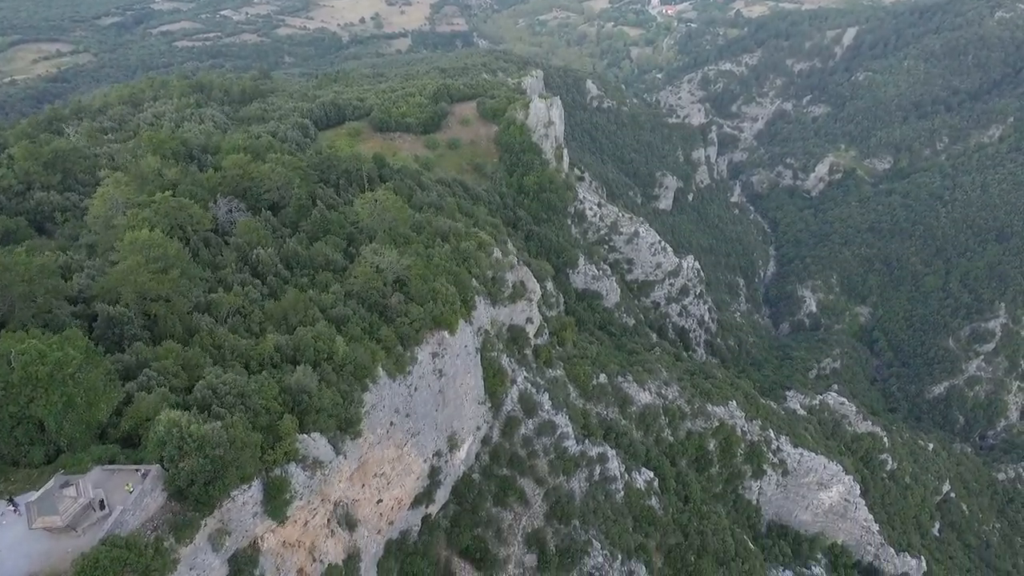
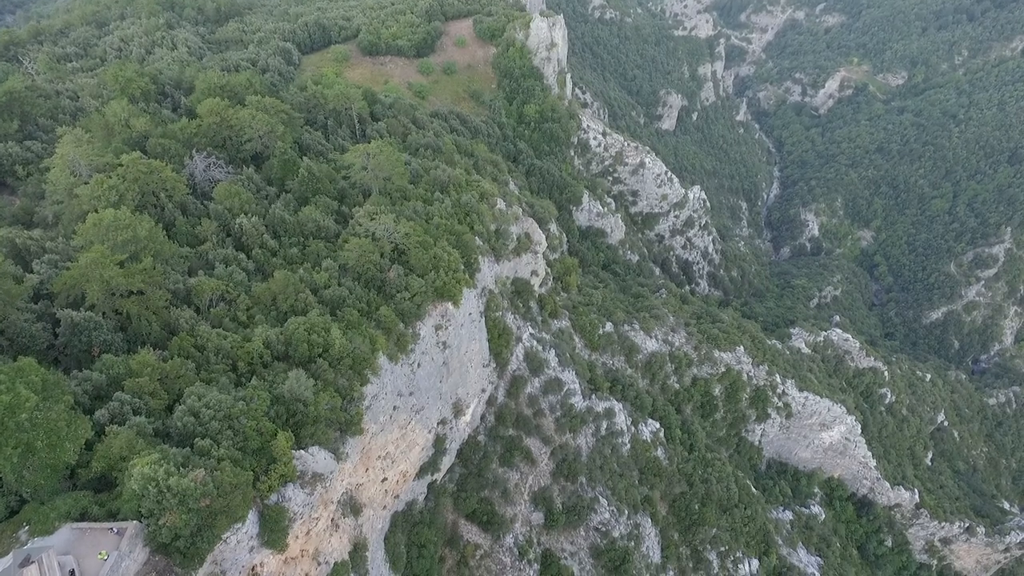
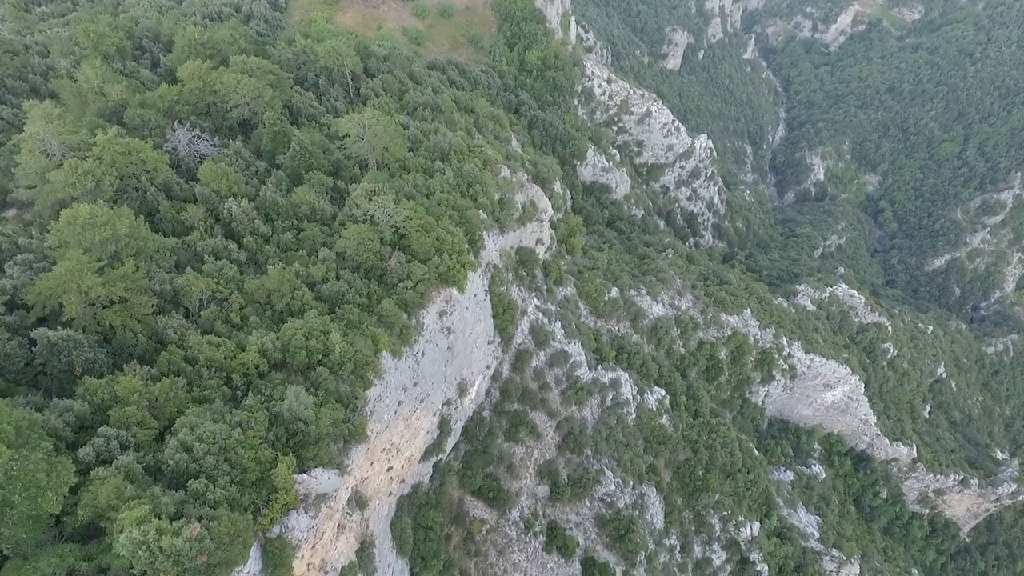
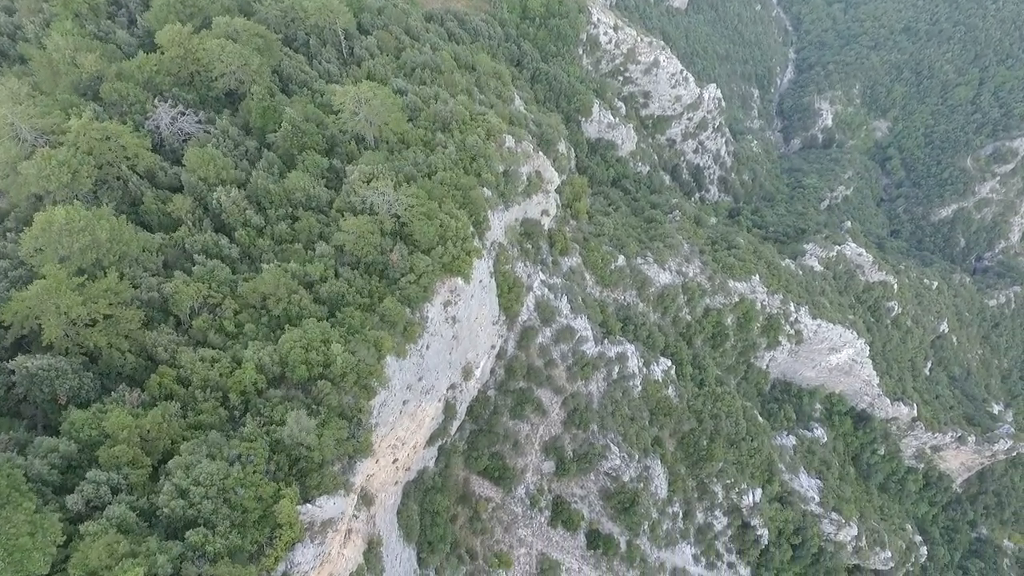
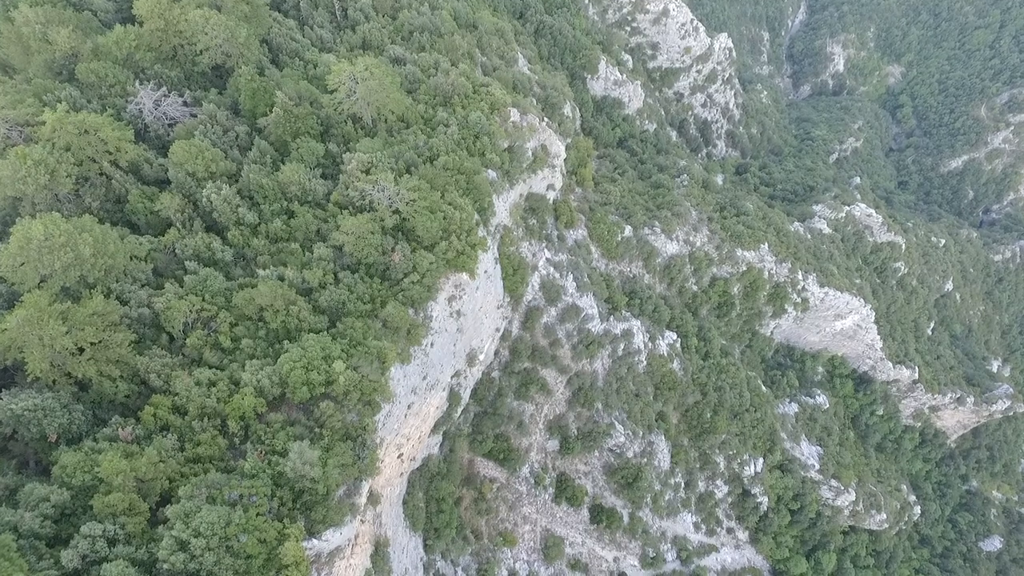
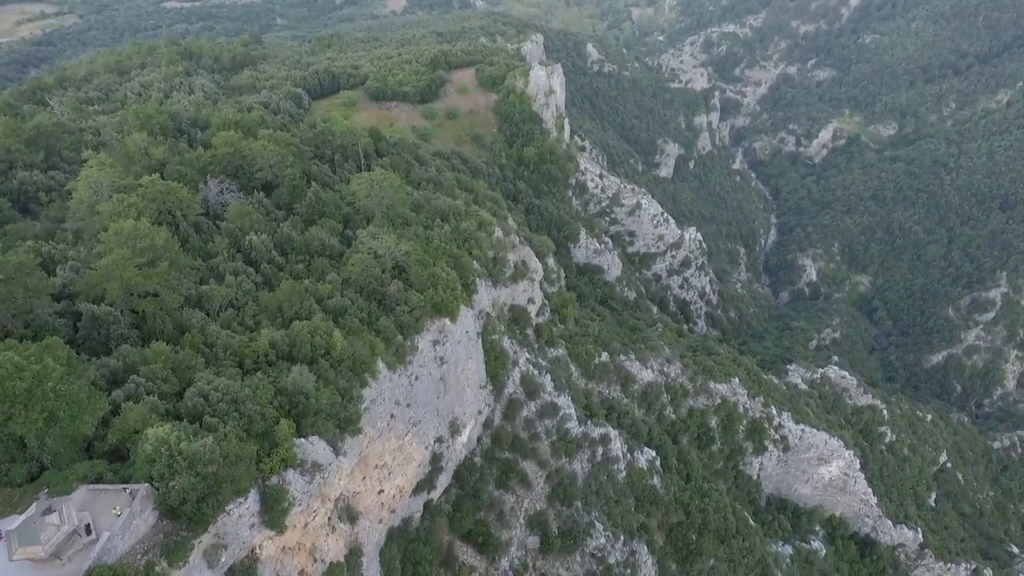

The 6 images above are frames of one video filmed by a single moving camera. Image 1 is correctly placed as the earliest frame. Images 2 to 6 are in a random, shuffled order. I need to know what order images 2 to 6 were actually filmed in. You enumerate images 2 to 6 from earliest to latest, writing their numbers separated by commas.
6, 2, 3, 4, 5
